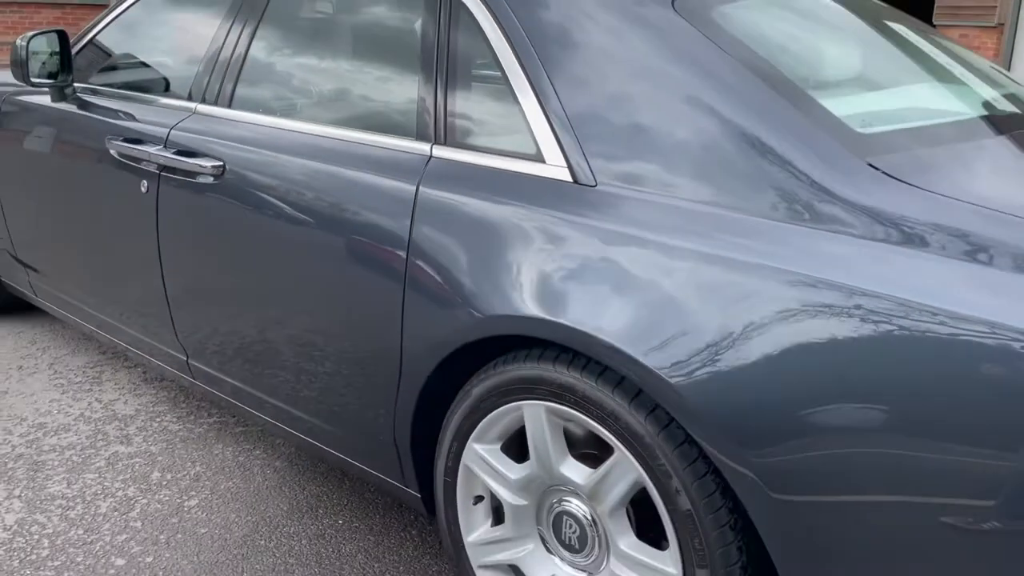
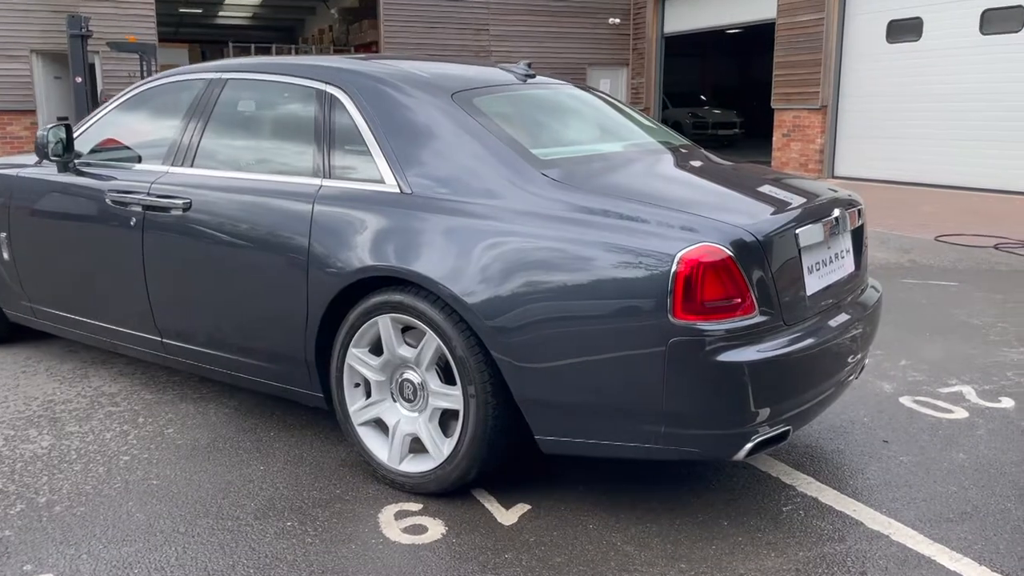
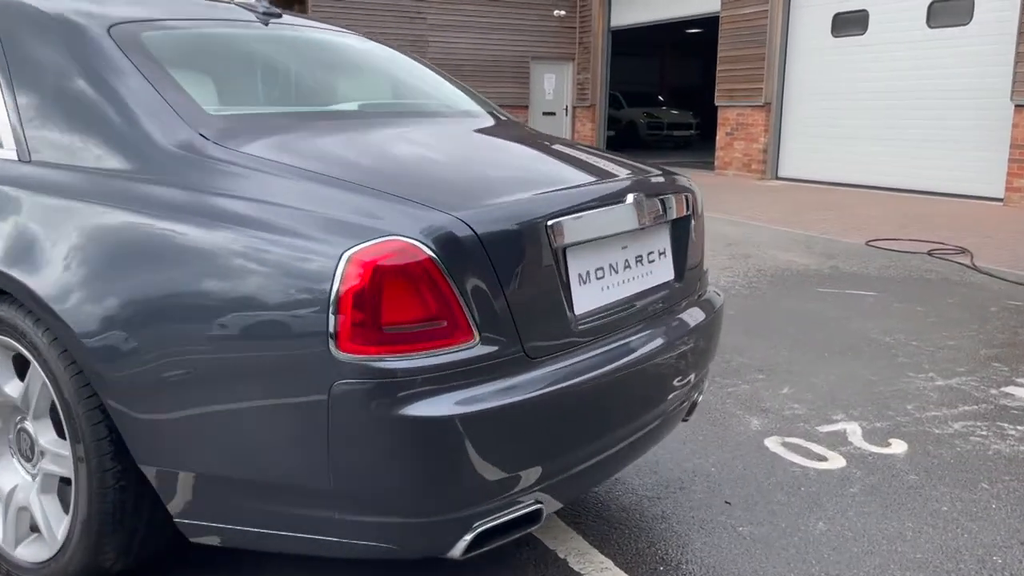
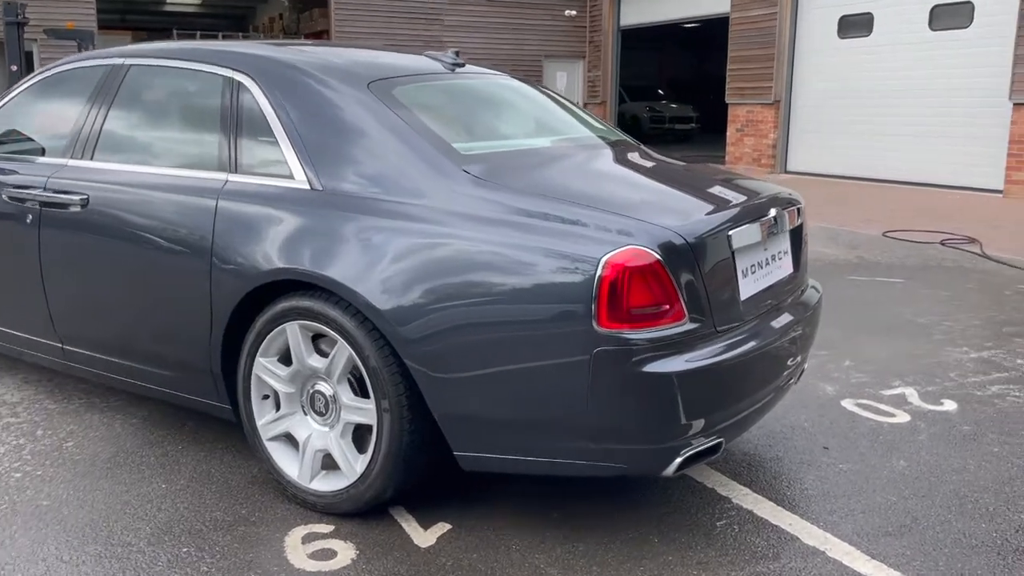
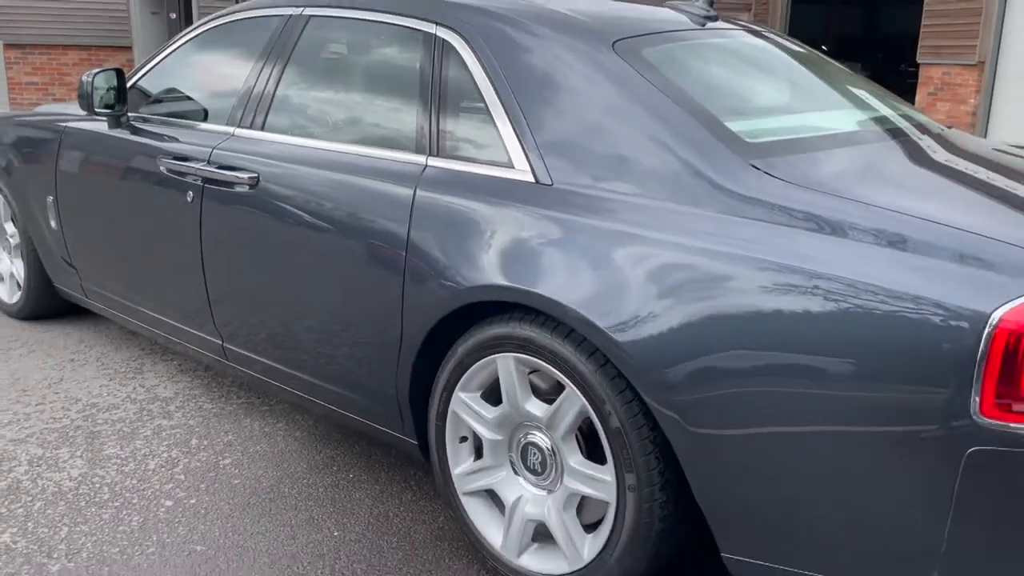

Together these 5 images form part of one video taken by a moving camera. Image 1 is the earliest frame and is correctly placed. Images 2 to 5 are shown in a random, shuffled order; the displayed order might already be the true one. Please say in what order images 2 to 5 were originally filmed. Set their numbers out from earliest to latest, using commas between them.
5, 2, 4, 3
